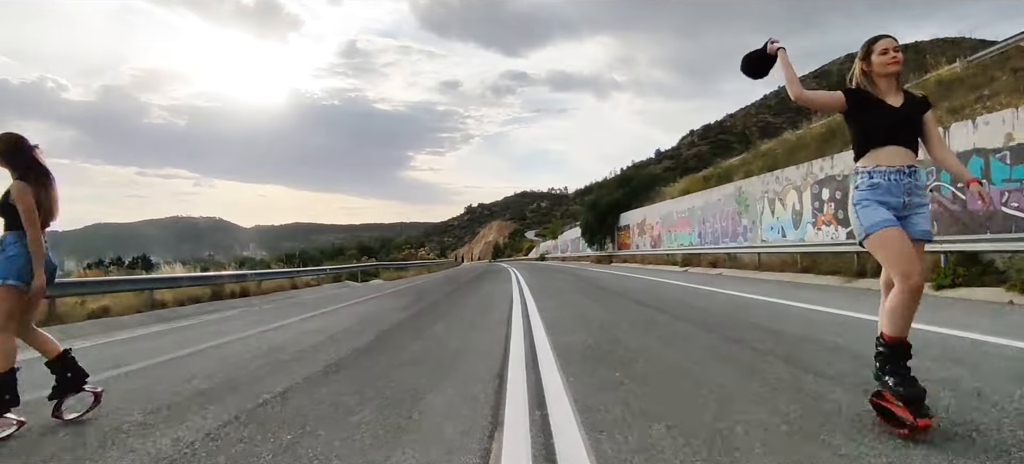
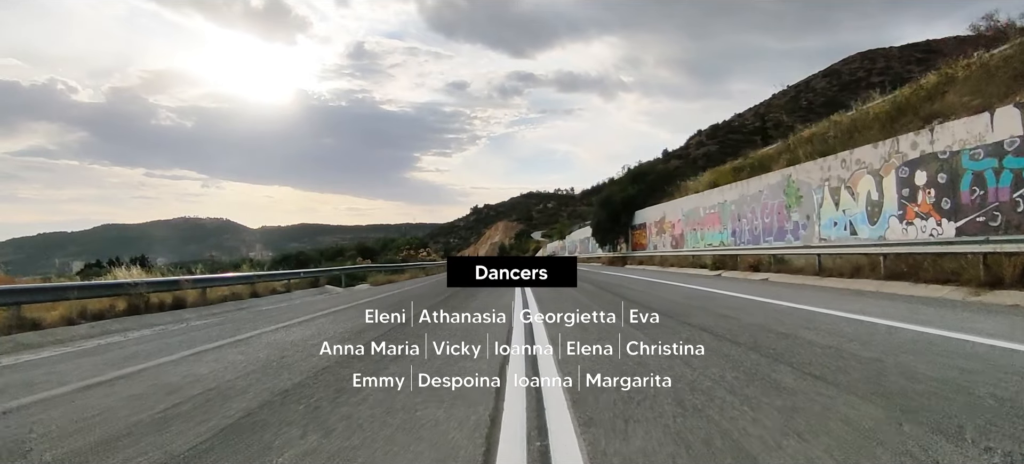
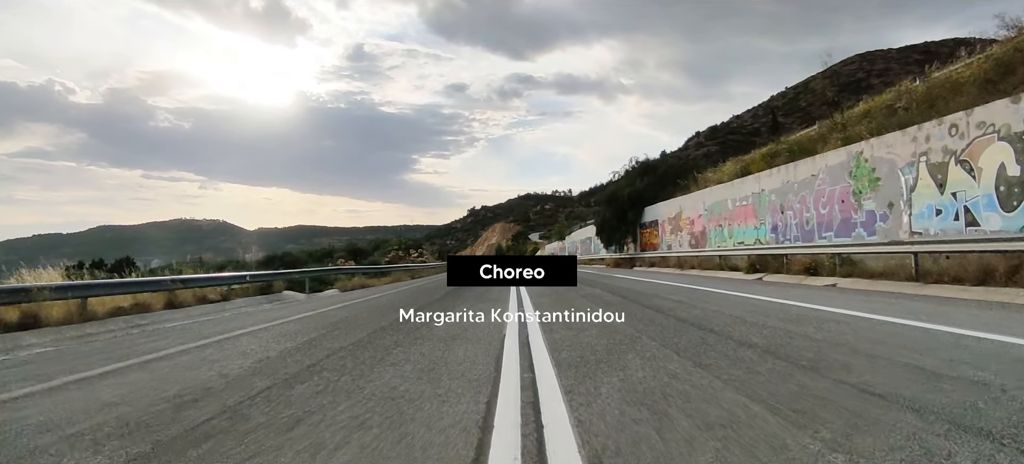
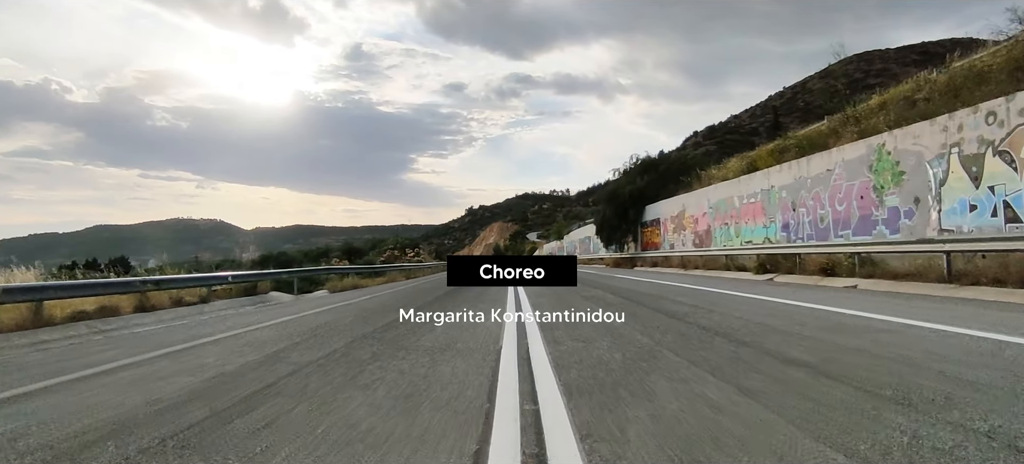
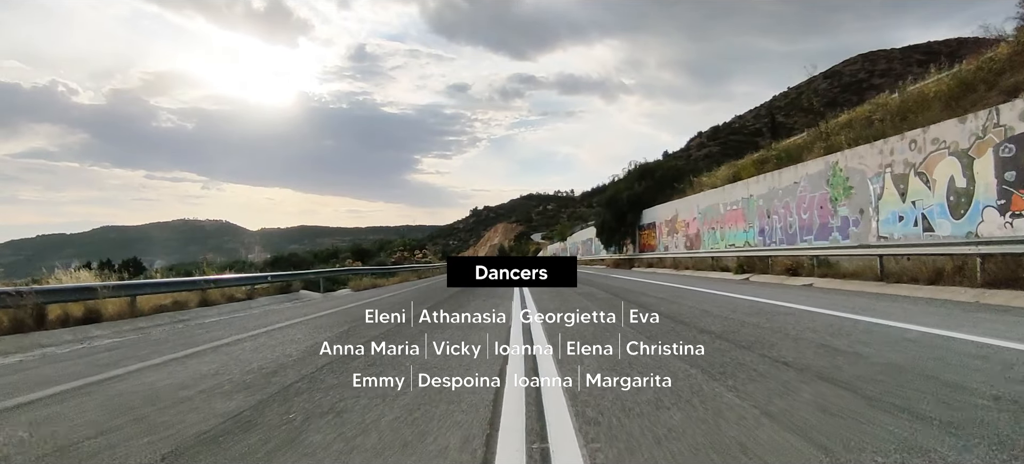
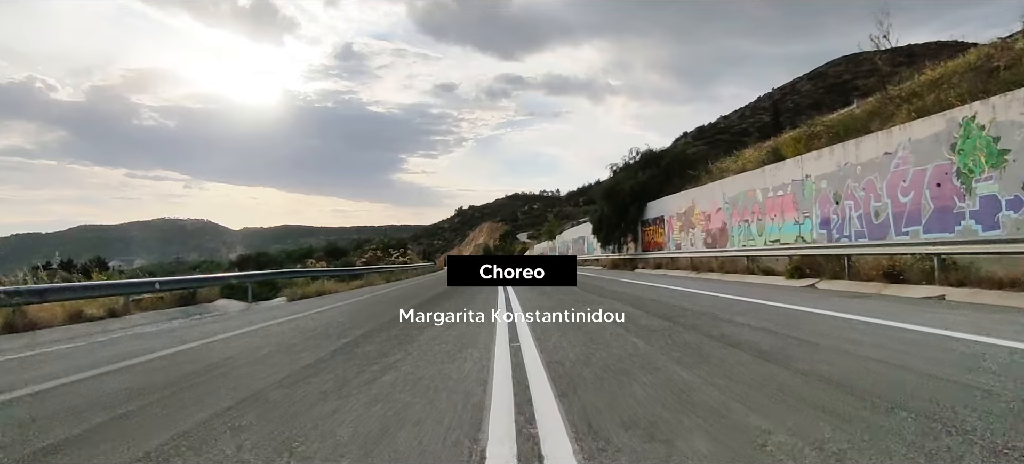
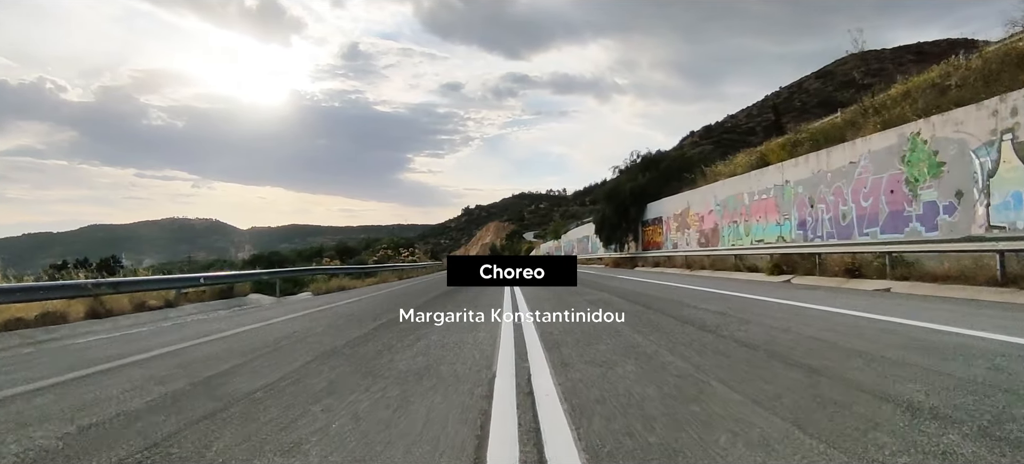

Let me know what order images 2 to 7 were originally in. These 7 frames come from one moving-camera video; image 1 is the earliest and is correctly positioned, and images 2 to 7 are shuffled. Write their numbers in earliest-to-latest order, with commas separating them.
2, 5, 3, 4, 7, 6
